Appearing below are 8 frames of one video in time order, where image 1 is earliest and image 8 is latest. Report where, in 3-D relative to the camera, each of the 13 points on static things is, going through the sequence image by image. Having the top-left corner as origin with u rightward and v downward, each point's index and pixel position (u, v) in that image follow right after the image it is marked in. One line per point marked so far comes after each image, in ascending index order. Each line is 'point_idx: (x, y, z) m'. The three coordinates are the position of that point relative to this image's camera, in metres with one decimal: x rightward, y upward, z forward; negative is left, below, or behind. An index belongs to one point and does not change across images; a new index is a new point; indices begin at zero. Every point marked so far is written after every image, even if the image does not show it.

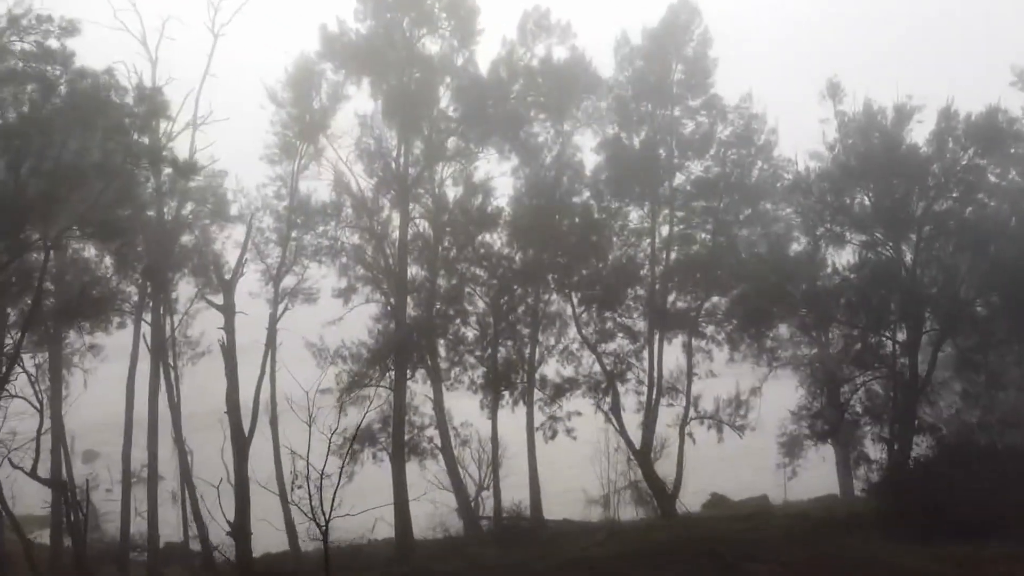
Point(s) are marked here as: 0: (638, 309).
0: (+2.6, -0.4, +16.4) m
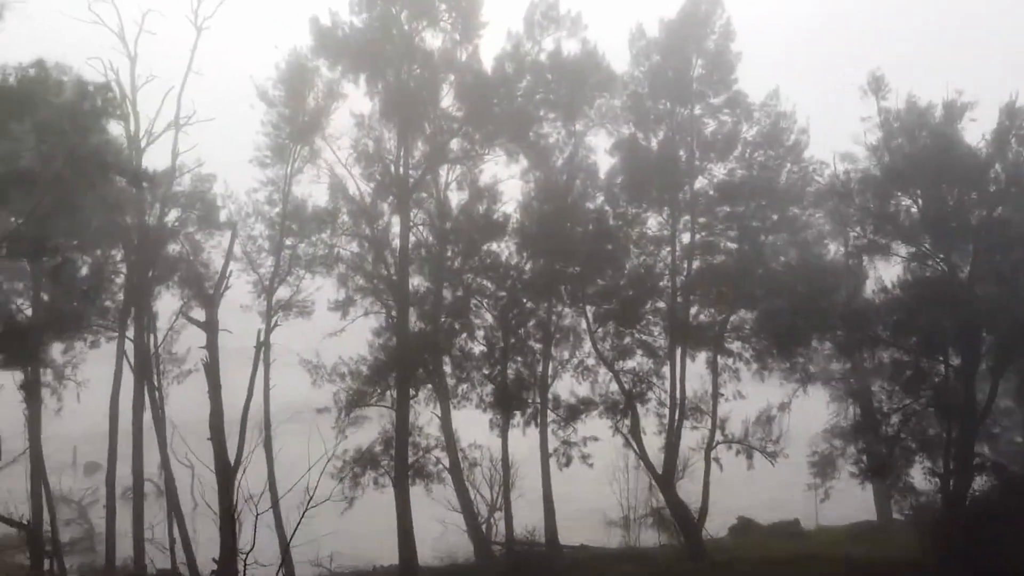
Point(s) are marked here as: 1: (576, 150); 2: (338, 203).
0: (+2.8, -0.7, +15.1) m
1: (+1.3, +2.8, +16.3) m
2: (-3.5, +1.7, +15.9) m
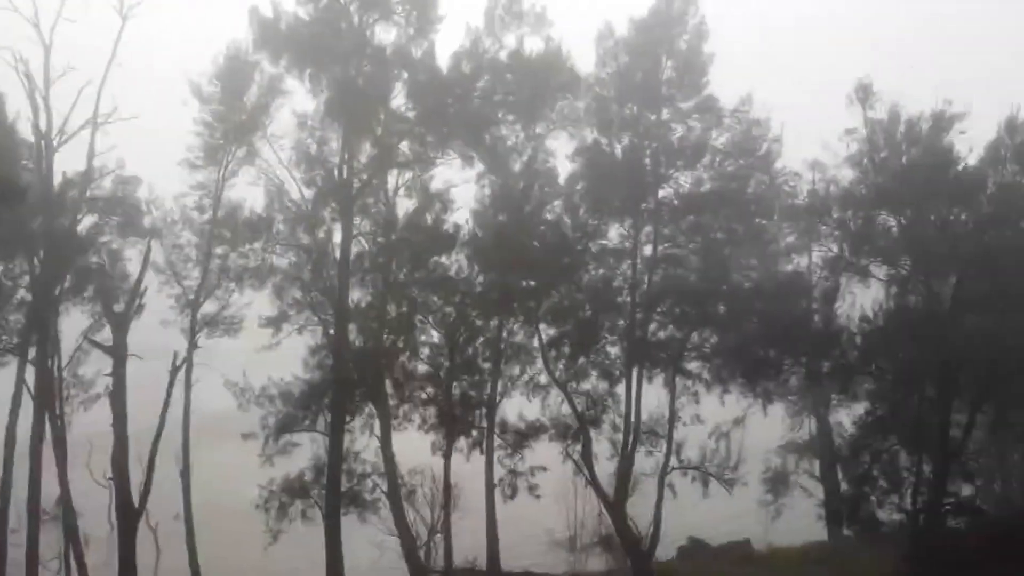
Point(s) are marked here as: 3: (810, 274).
0: (+1.9, -1.0, +14.4) m
1: (+0.4, +2.6, +15.4) m
2: (-4.4, +1.4, +14.5) m
3: (+5.3, +0.2, +14.4) m
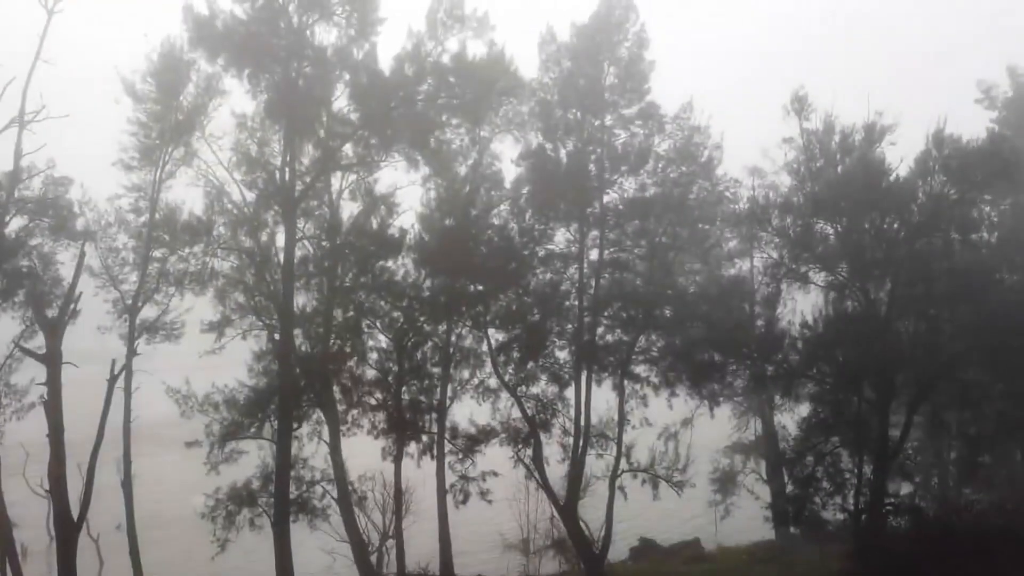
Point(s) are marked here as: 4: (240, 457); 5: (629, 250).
0: (+0.9, -1.0, +14.4) m
1: (-0.6, +2.5, +15.3) m
2: (-5.3, +1.4, +14.2) m
3: (+4.4, +0.2, +14.5) m
4: (-4.8, -3.0, +14.2) m
5: (+2.1, +0.7, +14.7) m
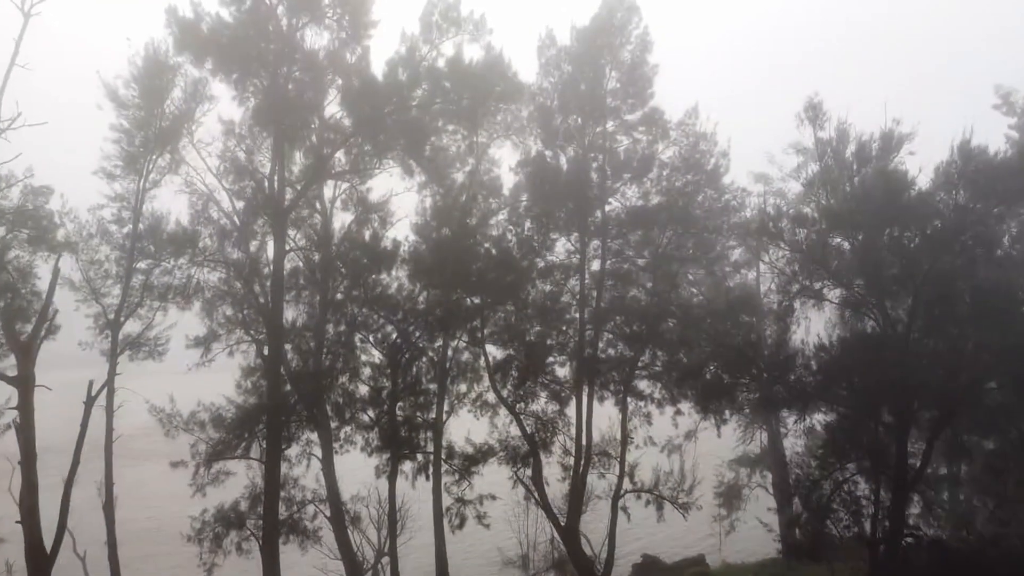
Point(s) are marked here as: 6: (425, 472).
0: (+0.9, -1.3, +13.8) m
1: (-0.6, +2.3, +14.8) m
2: (-5.3, +1.1, +13.7) m
3: (+4.3, -0.1, +13.9) m
4: (-4.9, -3.3, +13.7) m
5: (+2.1, +0.5, +14.2) m
6: (-1.5, -3.3, +14.2) m
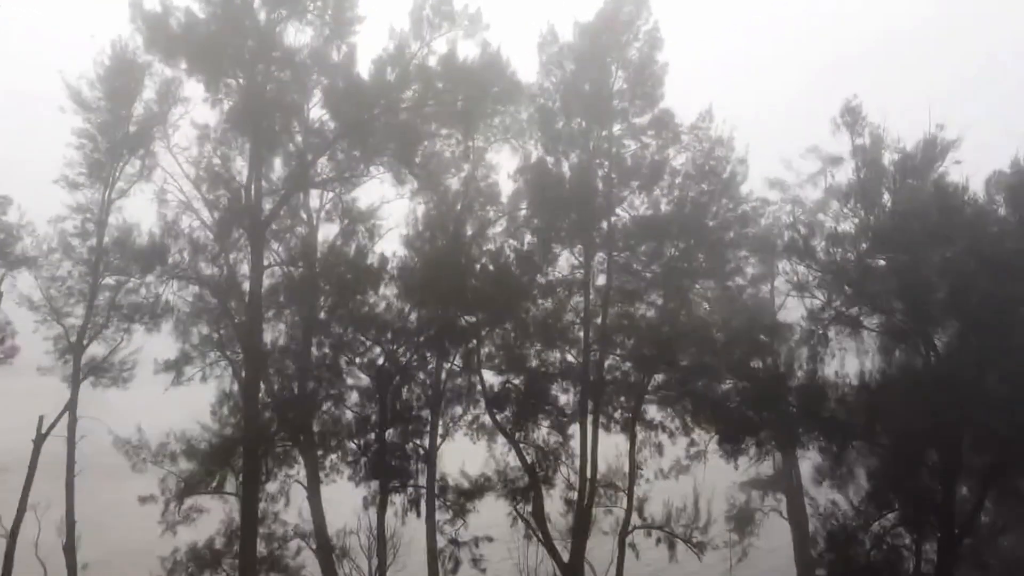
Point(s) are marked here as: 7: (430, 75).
0: (+0.9, -1.5, +12.7) m
1: (-0.7, +2.0, +13.7) m
2: (-5.4, +0.8, +12.6) m
3: (+4.3, -0.3, +12.9) m
4: (-4.9, -3.5, +12.6) m
5: (+2.1, +0.2, +13.1) m
6: (-1.6, -3.5, +13.1) m
7: (-1.3, +3.4, +13.0) m
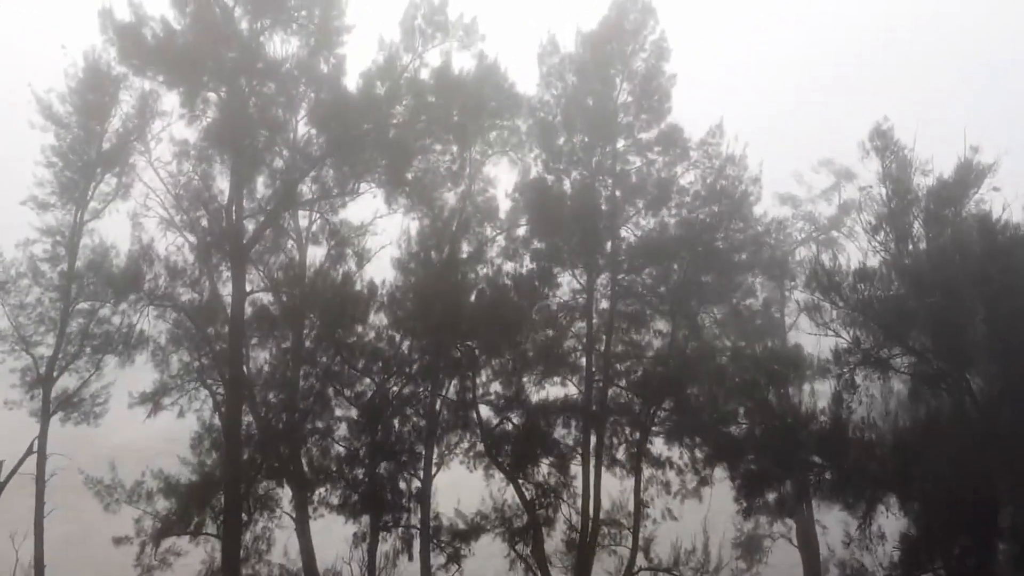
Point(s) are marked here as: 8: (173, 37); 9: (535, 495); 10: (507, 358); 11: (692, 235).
0: (+0.9, -1.9, +12.0) m
1: (-0.7, +1.6, +12.9) m
2: (-5.4, +0.5, +11.9) m
3: (+4.3, -0.7, +12.1) m
4: (-4.9, -3.9, +11.8) m
5: (+2.0, -0.2, +12.3) m
6: (-1.6, -3.9, +12.4) m
7: (-1.3, +3.0, +12.2) m
8: (-4.7, +3.5, +11.3) m
9: (+0.3, -3.1, +12.1) m
10: (-0.1, -1.0, +11.9) m
11: (+2.7, +0.8, +12.1) m
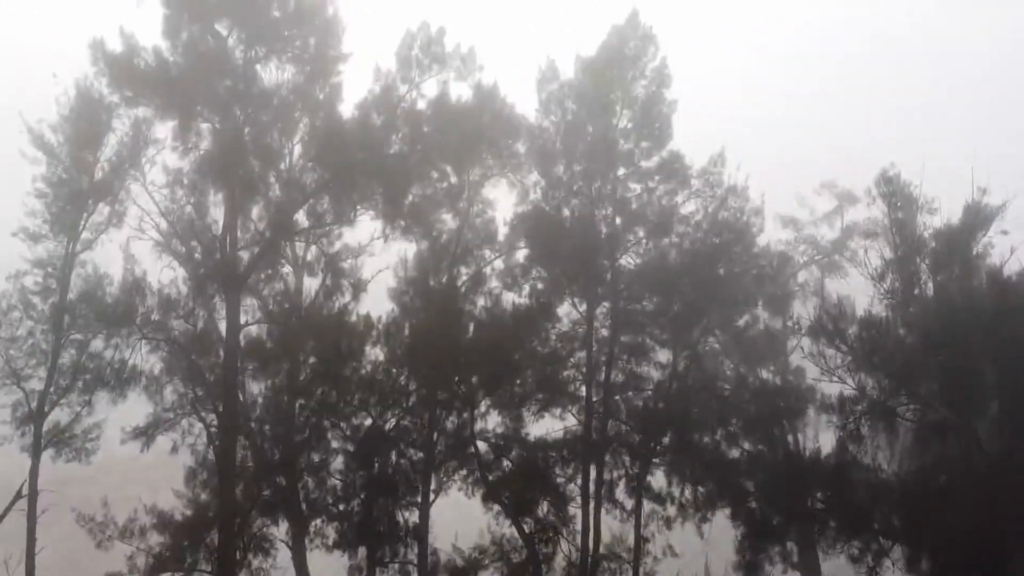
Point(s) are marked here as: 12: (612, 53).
0: (+0.8, -2.4, +11.8) m
1: (-0.7, +1.2, +12.8) m
2: (-5.4, 0.0, +11.7) m
3: (+4.3, -1.2, +11.9) m
4: (-4.9, -4.4, +11.7) m
5: (+2.0, -0.6, +12.2) m
6: (-1.6, -4.4, +12.2) m
7: (-1.4, +2.6, +12.0) m
8: (-4.7, +3.1, +11.1) m
9: (+0.3, -3.5, +11.9) m
10: (-0.1, -1.5, +11.7) m
11: (+2.7, +0.4, +12.0) m
12: (+1.6, +3.8, +12.8) m
